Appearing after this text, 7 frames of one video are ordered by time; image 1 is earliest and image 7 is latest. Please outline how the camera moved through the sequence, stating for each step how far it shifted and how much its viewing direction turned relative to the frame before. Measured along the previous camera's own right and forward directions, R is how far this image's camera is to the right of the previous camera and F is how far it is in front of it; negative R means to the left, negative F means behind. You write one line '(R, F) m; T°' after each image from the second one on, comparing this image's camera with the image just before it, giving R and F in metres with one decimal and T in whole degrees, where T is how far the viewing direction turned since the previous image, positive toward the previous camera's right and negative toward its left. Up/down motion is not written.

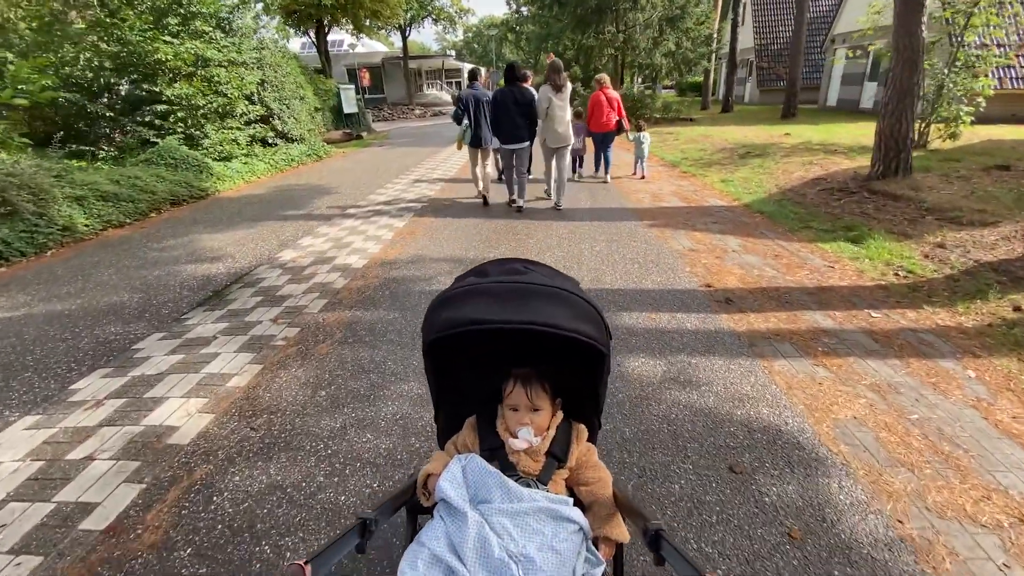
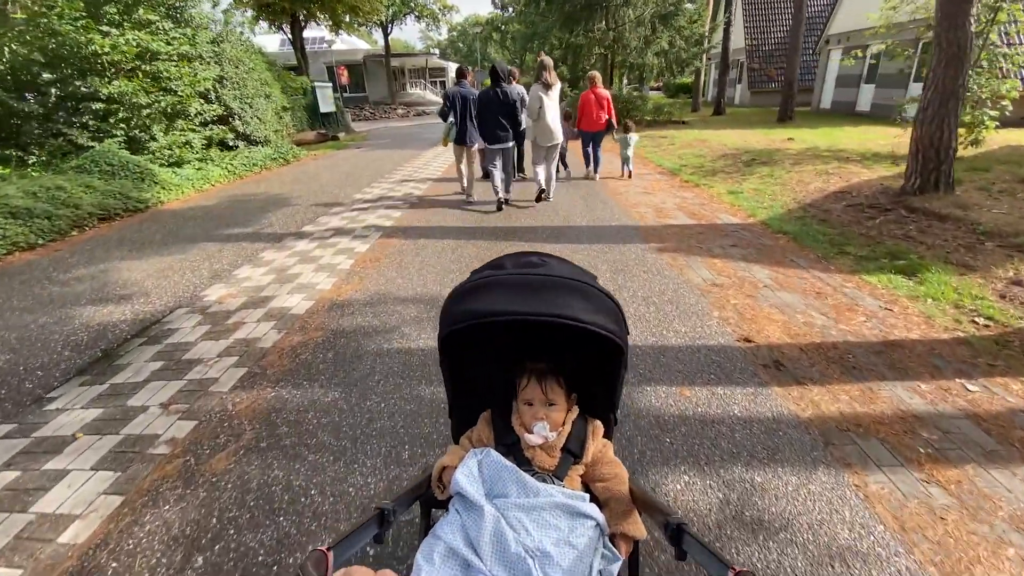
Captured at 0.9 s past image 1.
(0.0, +1.1) m; +2°
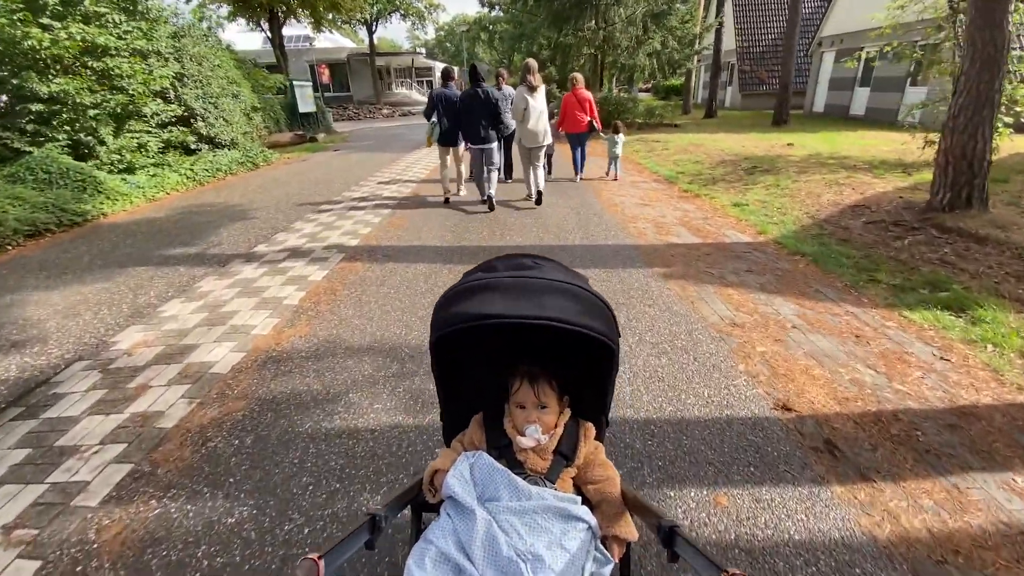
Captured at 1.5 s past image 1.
(+0.1, +0.8) m; +1°
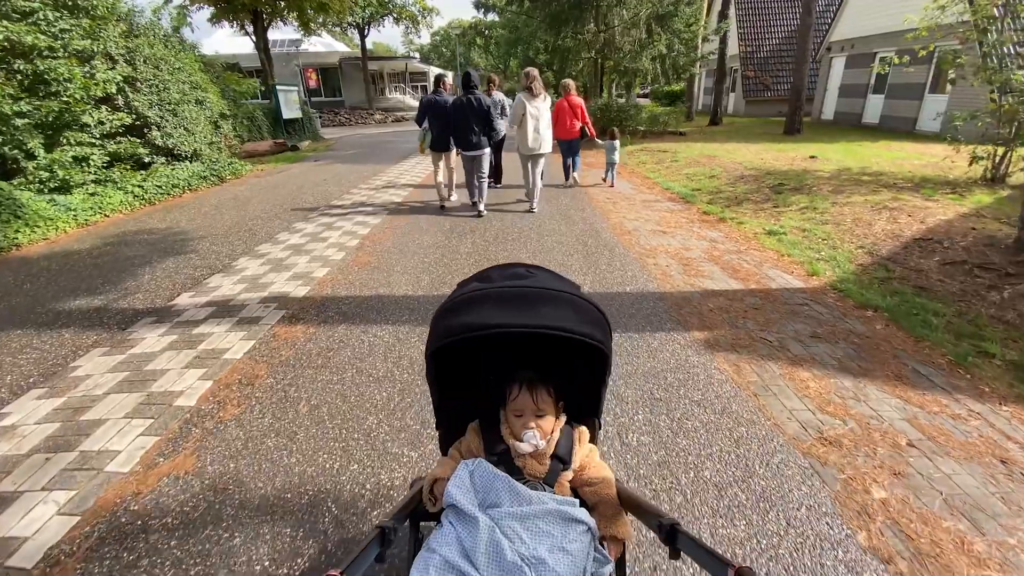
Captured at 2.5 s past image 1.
(0.0, +1.2) m; 0°
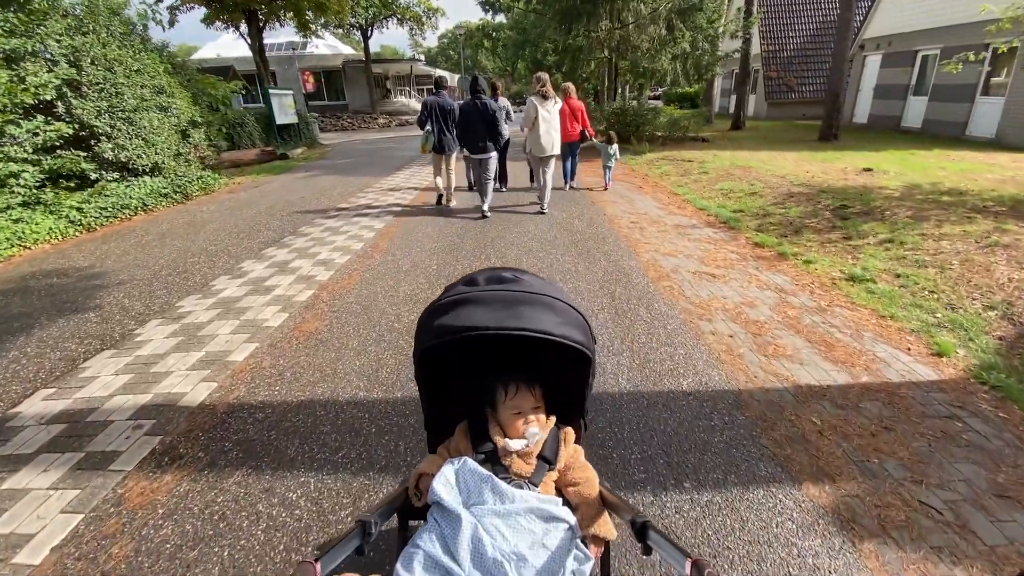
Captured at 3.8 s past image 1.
(0.0, +1.5) m; -1°
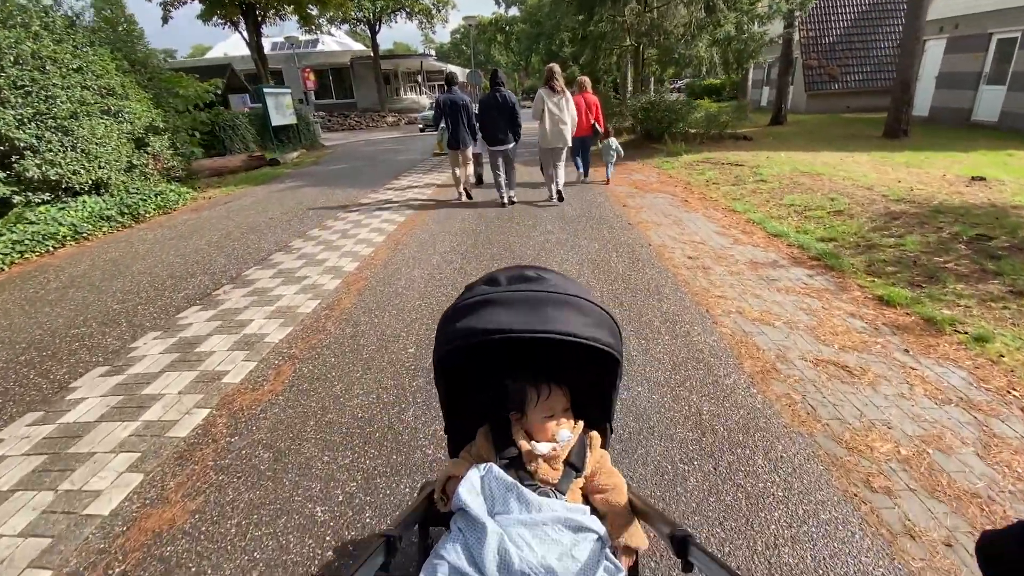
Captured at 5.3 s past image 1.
(0.0, +1.8) m; -2°
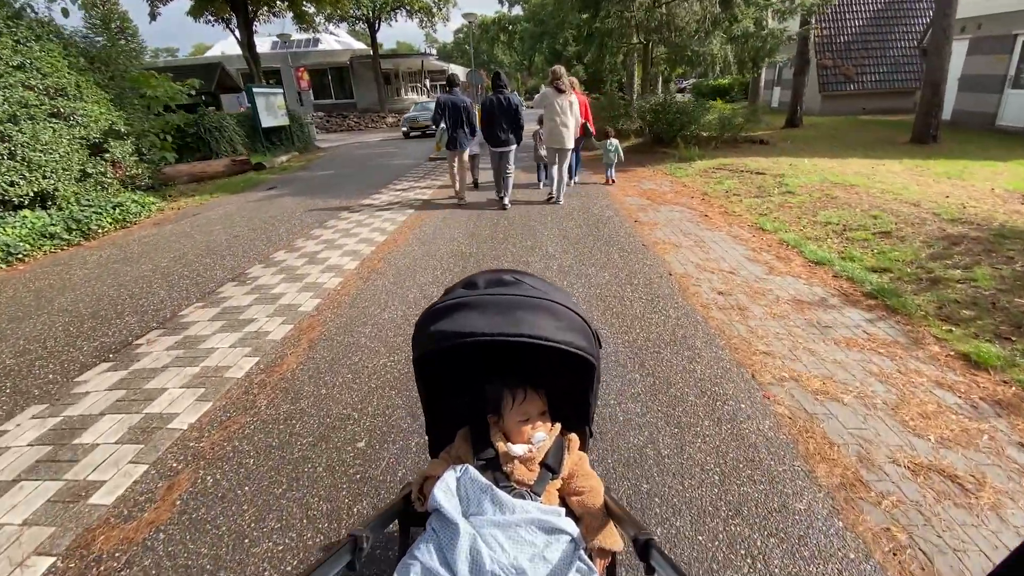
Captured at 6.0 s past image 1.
(+0.1, +0.9) m; 0°
